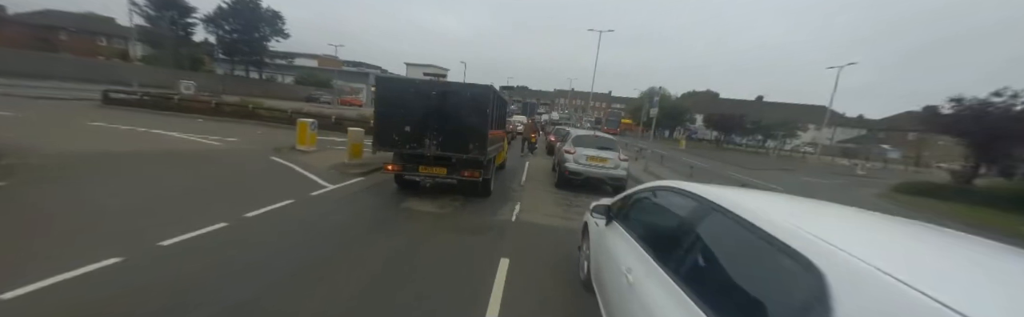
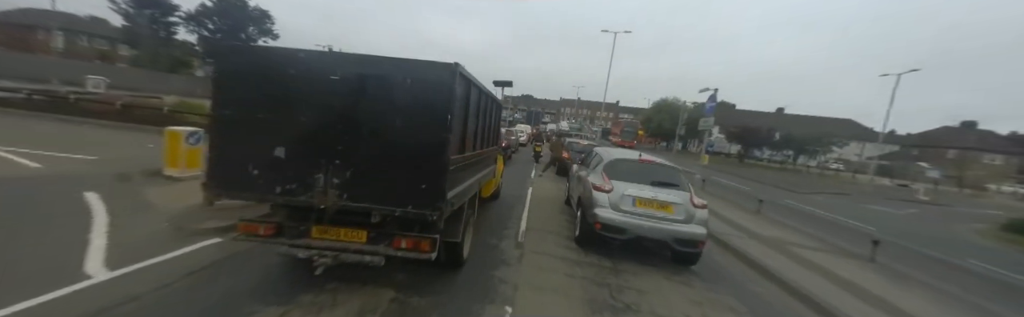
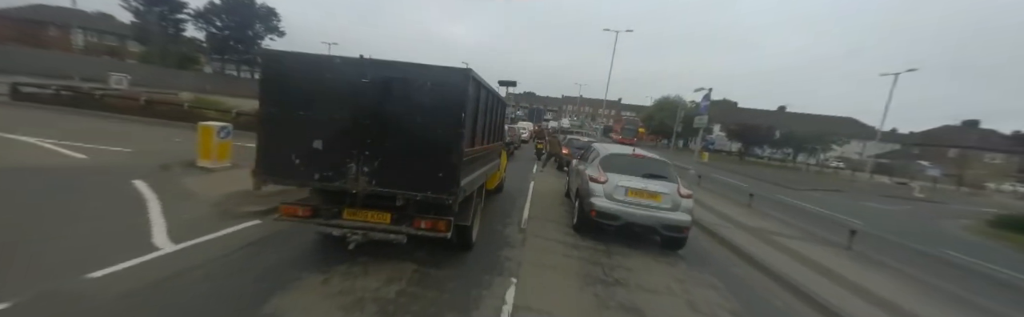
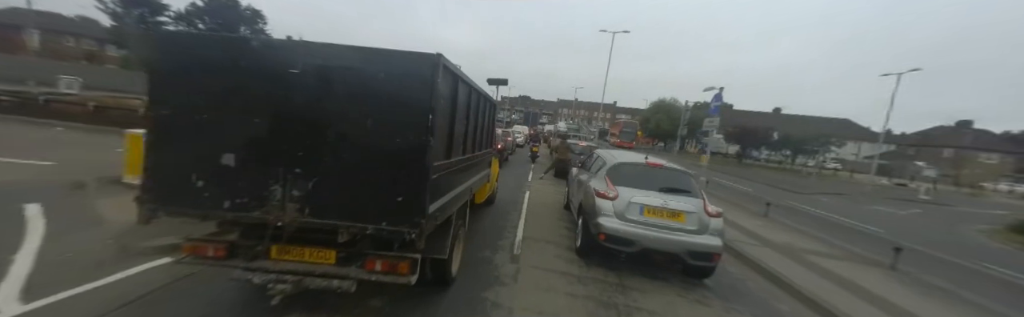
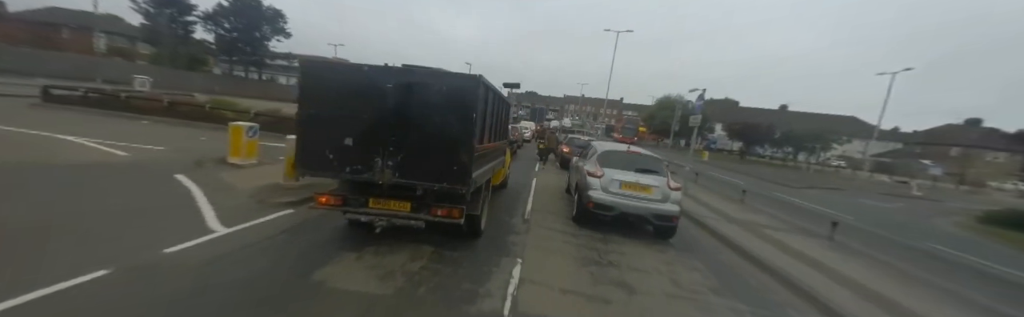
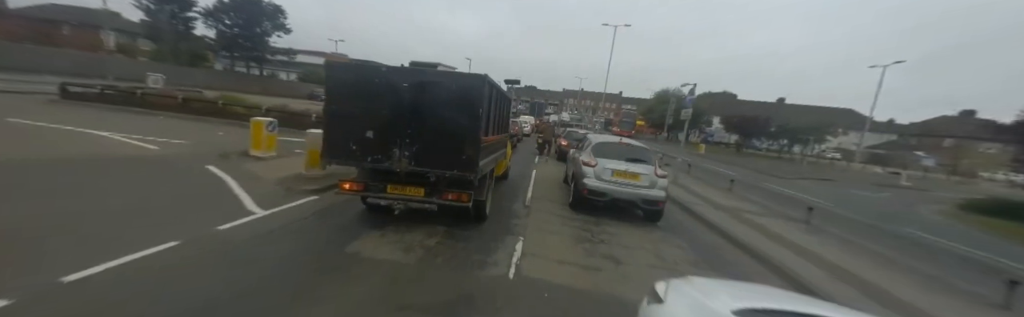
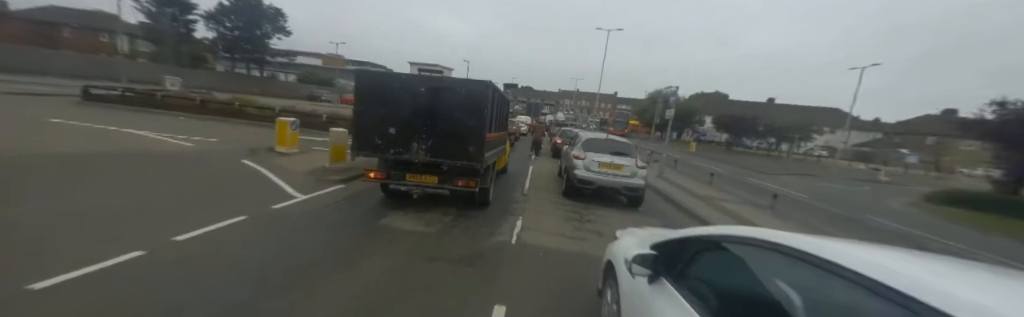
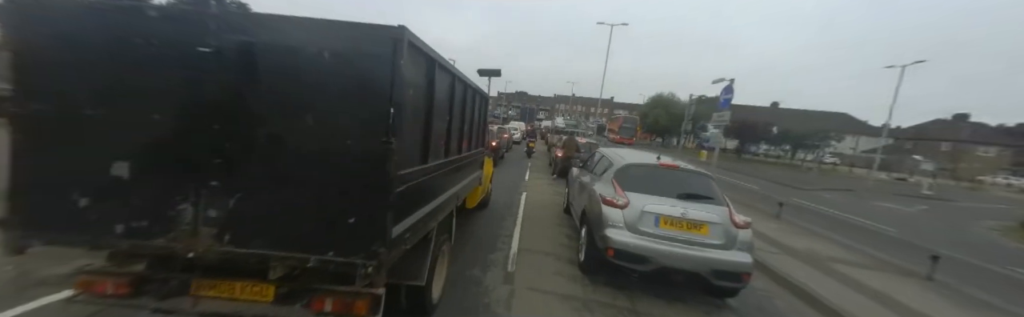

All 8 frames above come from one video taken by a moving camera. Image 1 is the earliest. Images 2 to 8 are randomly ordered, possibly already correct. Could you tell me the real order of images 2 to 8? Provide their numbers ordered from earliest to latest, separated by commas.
7, 6, 5, 3, 2, 4, 8
